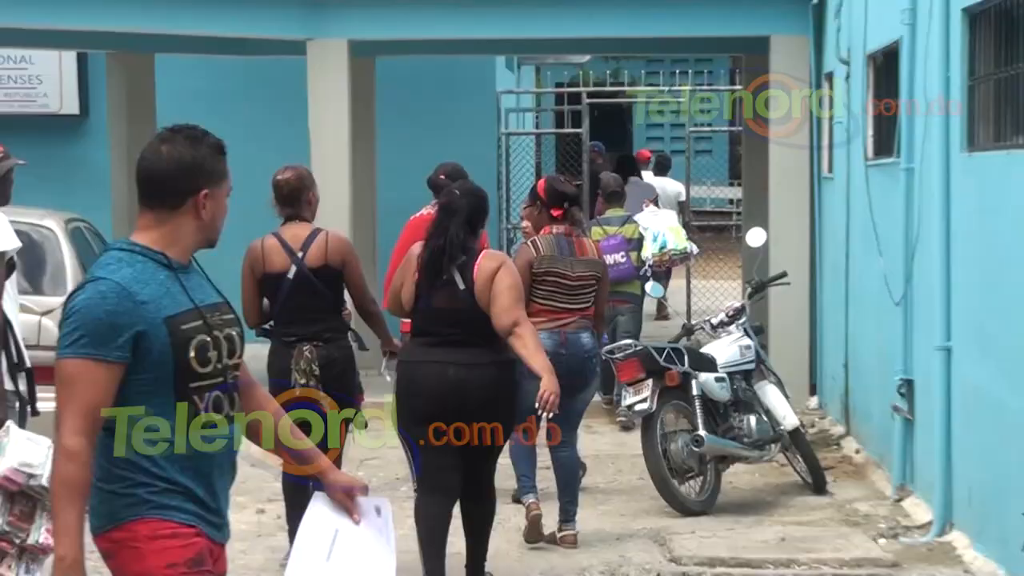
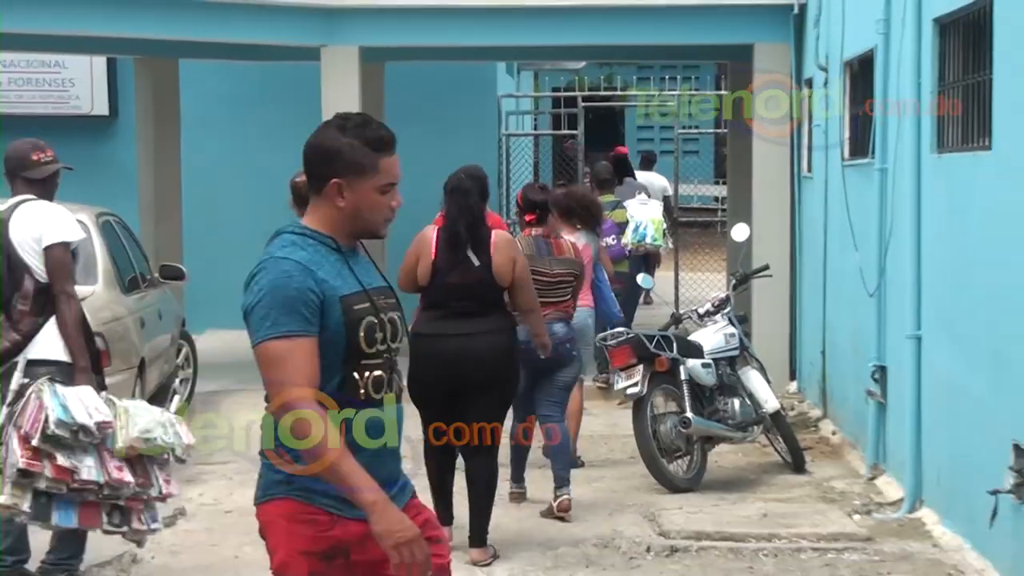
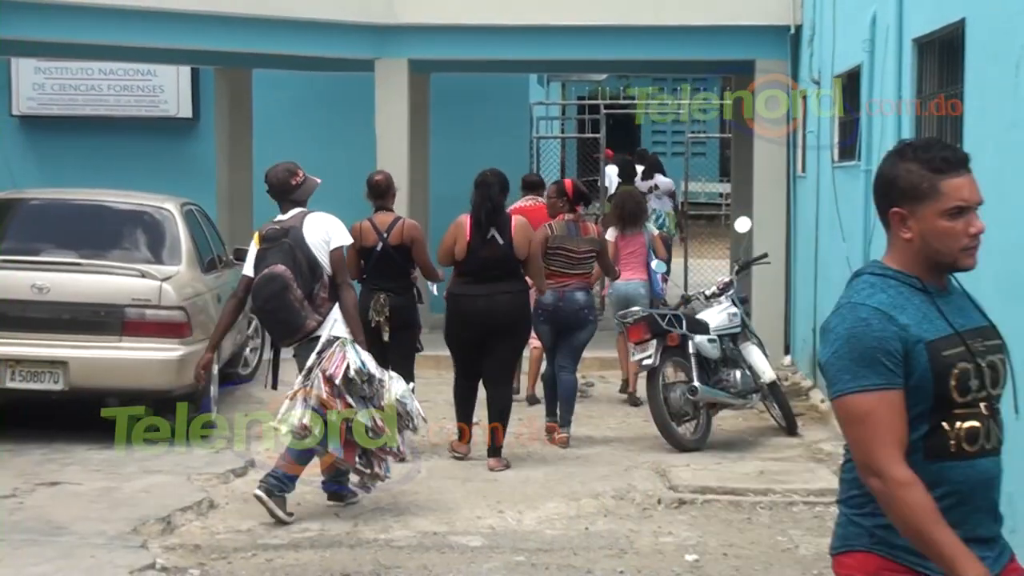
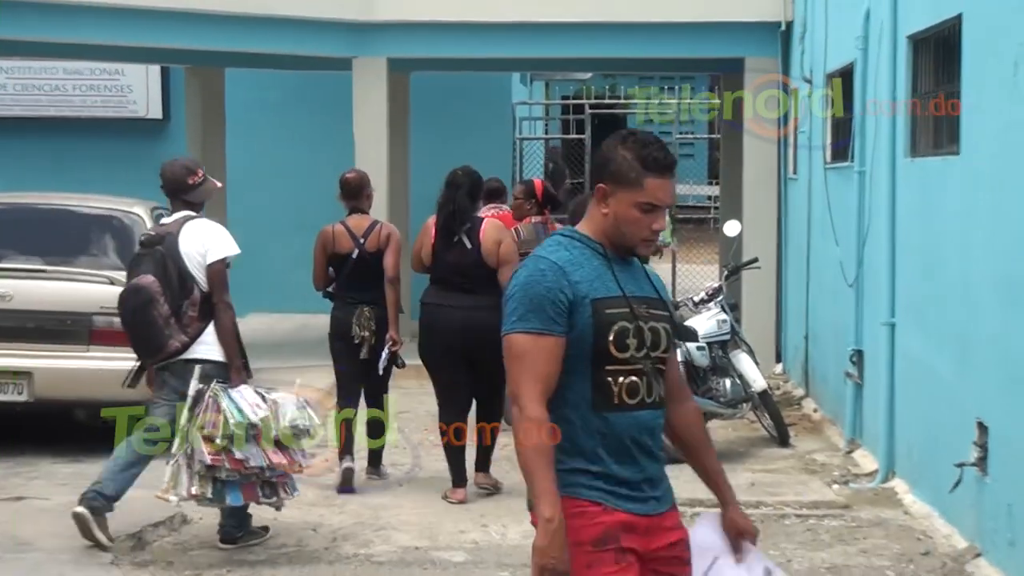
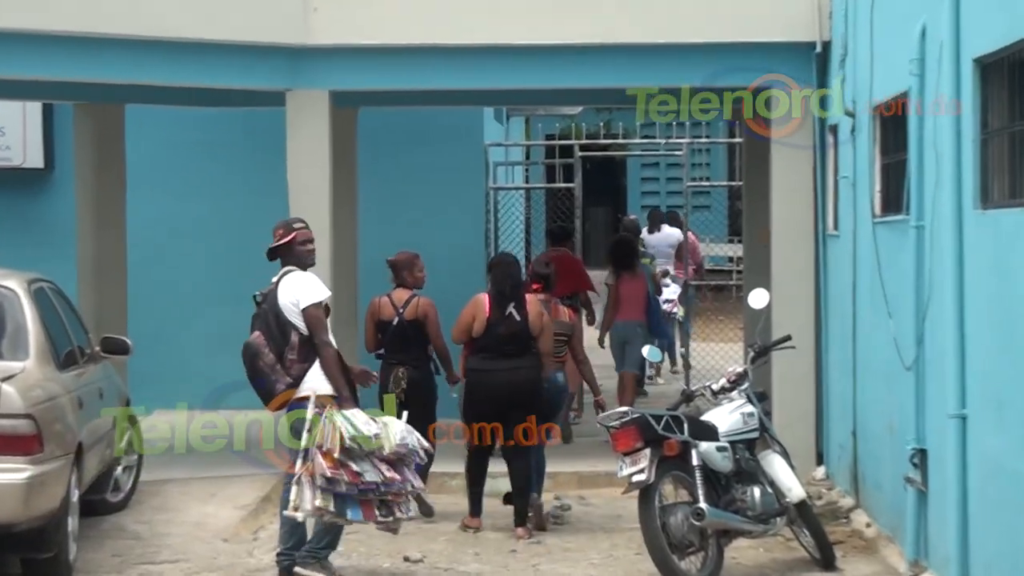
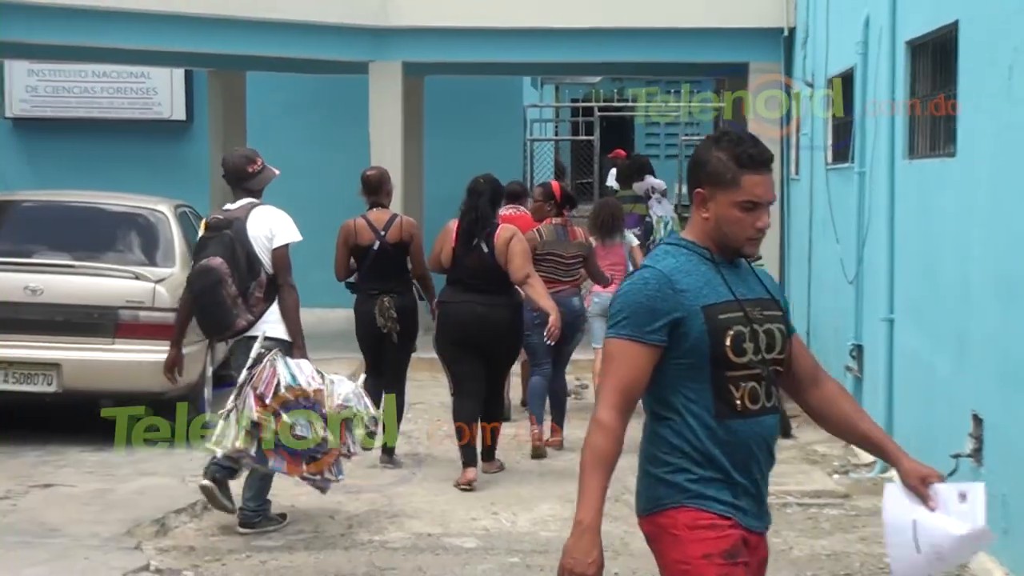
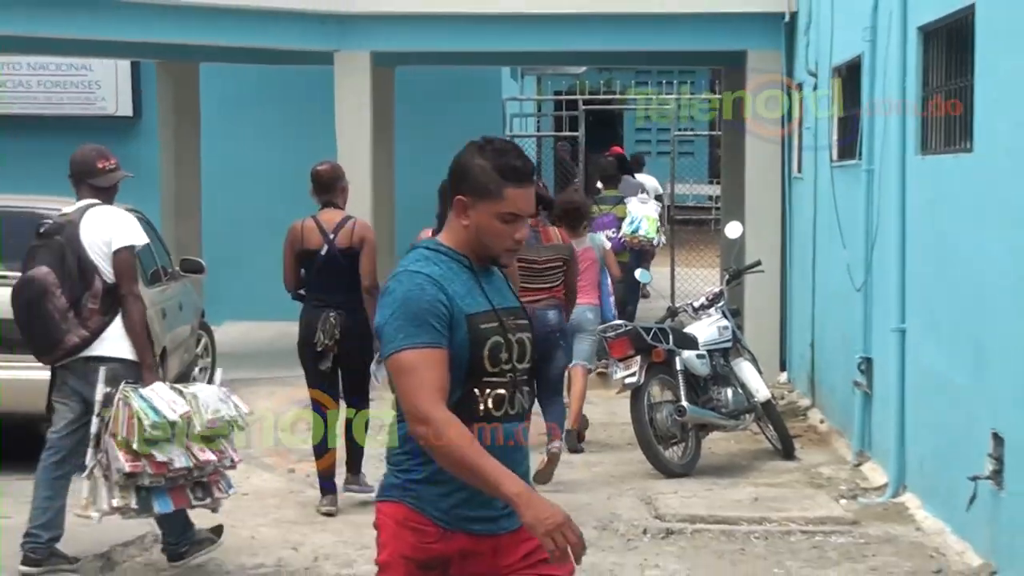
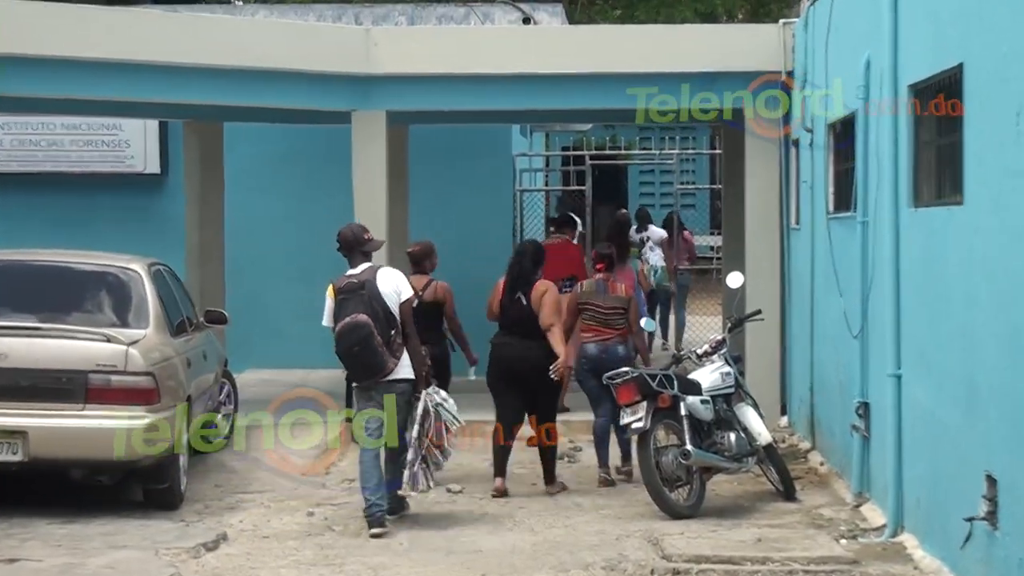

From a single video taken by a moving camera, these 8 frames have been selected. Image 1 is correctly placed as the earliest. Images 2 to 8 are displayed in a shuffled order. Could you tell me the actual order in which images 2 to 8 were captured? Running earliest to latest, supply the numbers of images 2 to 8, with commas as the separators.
2, 7, 4, 6, 3, 8, 5
